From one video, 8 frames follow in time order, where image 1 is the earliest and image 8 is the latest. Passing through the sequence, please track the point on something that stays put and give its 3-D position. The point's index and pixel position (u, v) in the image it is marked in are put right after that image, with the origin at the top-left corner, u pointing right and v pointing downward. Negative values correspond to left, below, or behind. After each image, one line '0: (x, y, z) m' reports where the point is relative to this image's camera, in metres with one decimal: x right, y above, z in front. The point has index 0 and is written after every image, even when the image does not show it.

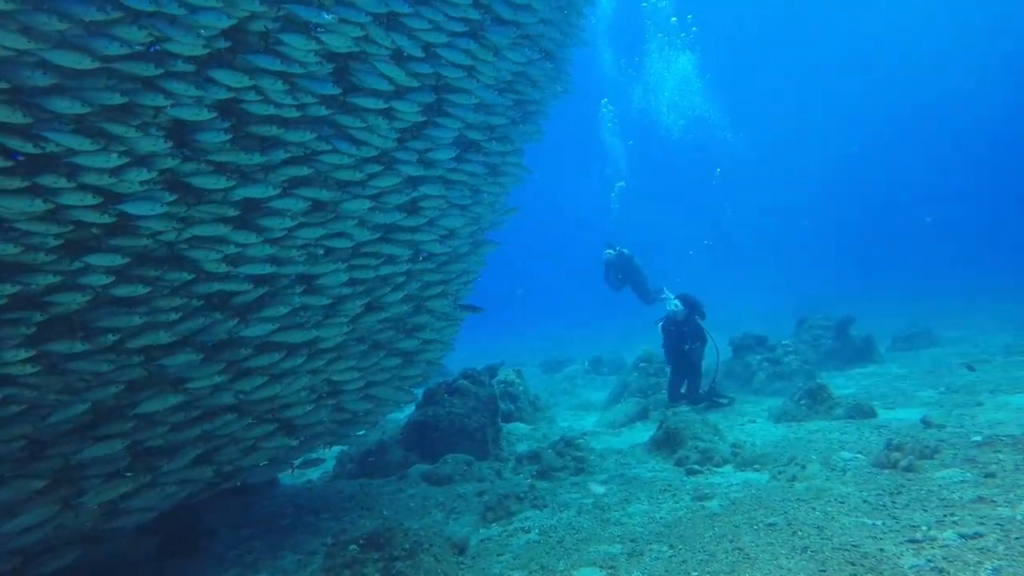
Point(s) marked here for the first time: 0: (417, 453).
0: (-1.4, -2.4, +8.4) m
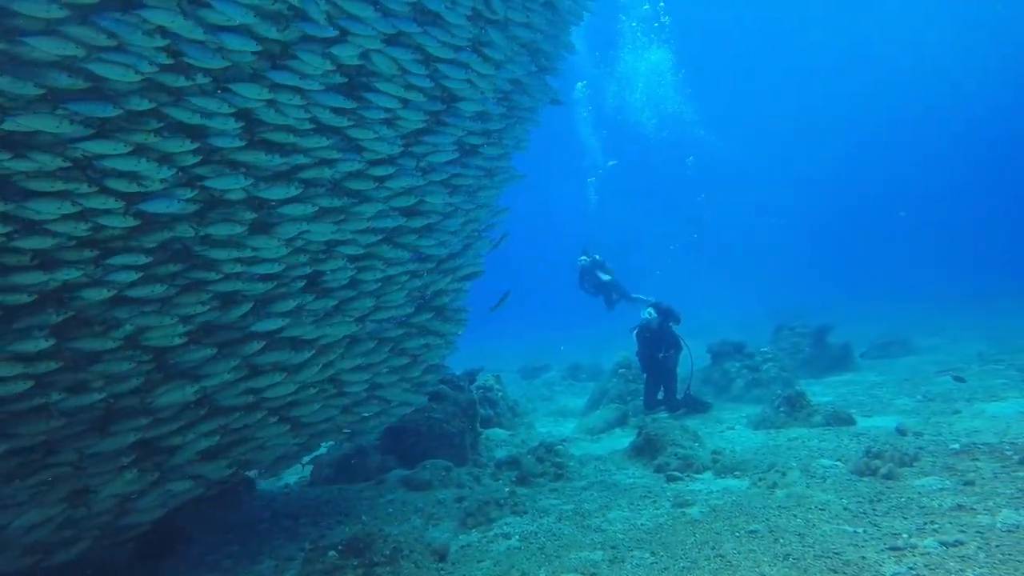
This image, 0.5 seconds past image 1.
0: (-1.7, -2.5, +8.3) m
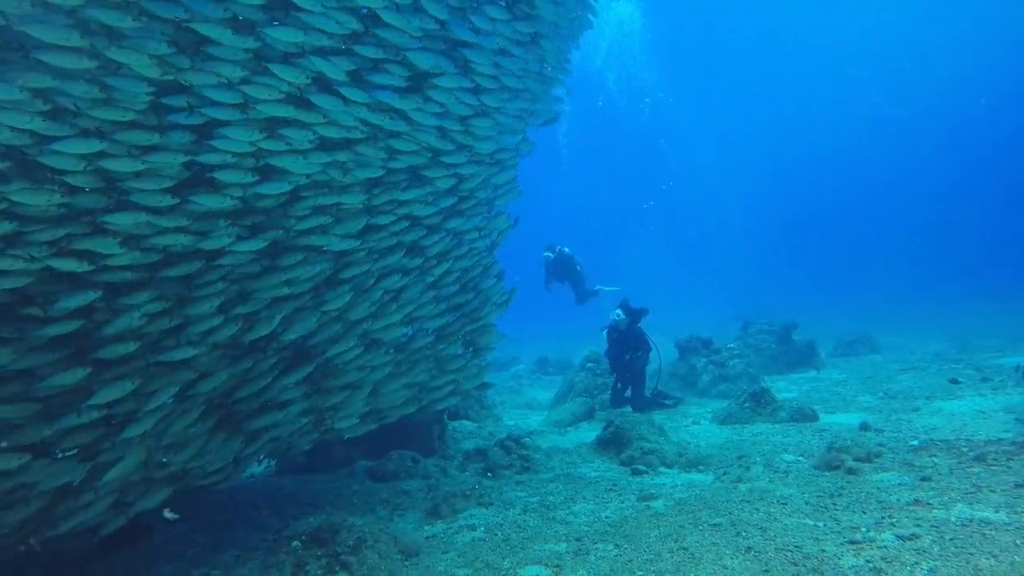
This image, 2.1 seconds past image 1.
0: (-2.1, -2.3, +8.2) m
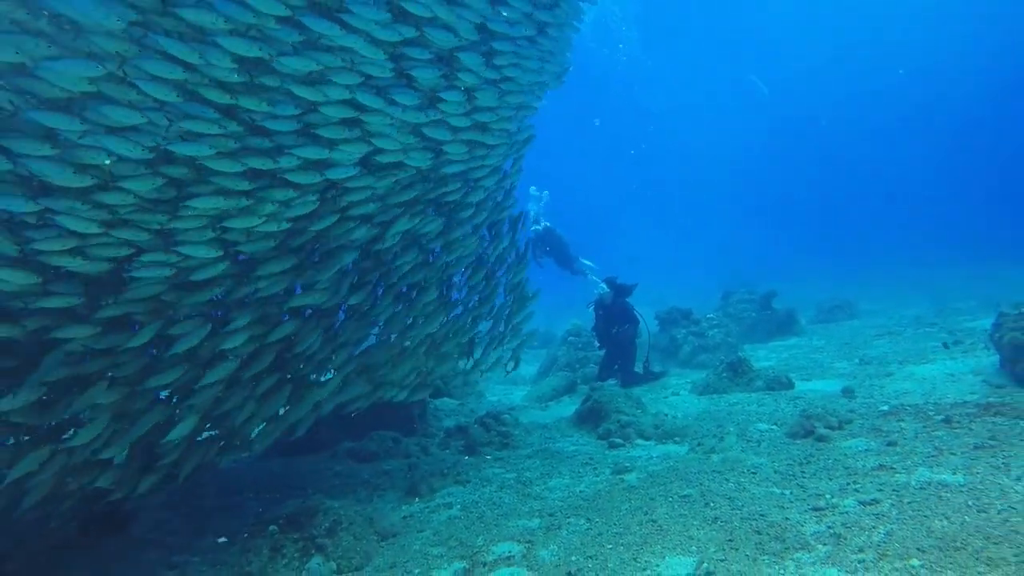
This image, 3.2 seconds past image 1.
0: (-2.4, -2.0, +8.2) m
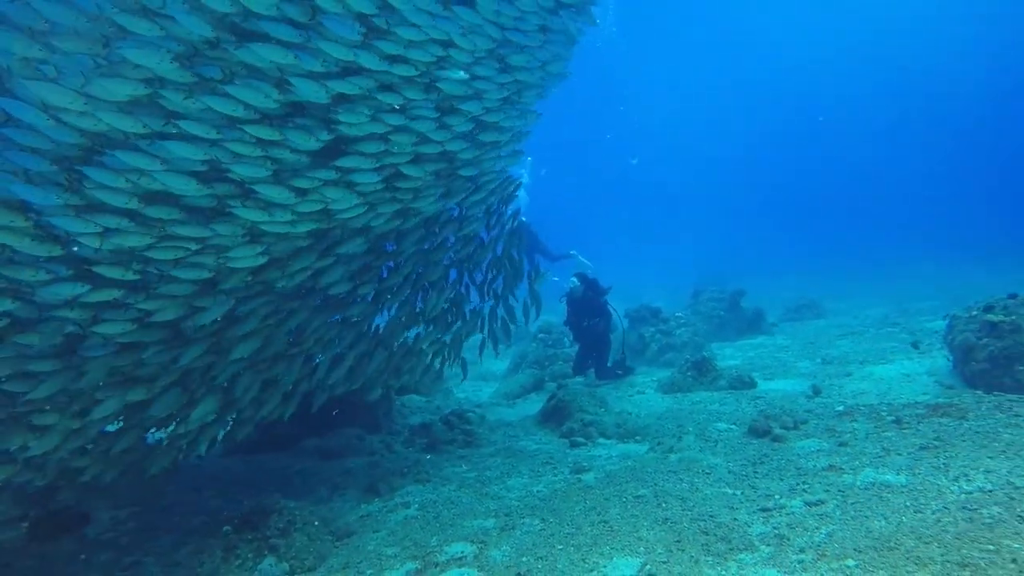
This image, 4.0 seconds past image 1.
0: (-2.9, -2.0, +8.1) m
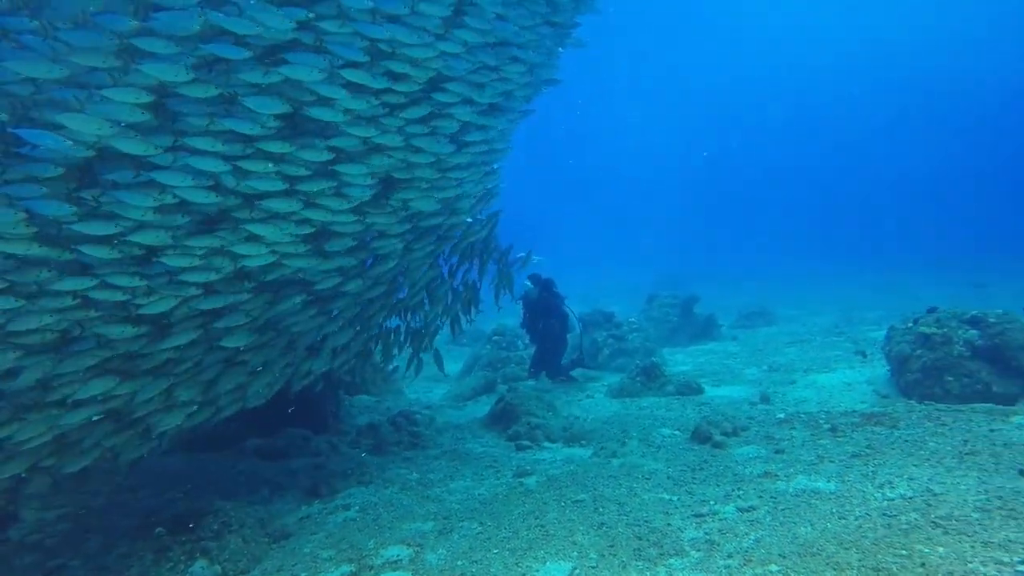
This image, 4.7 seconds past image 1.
0: (-2.9, -1.8, +7.8) m
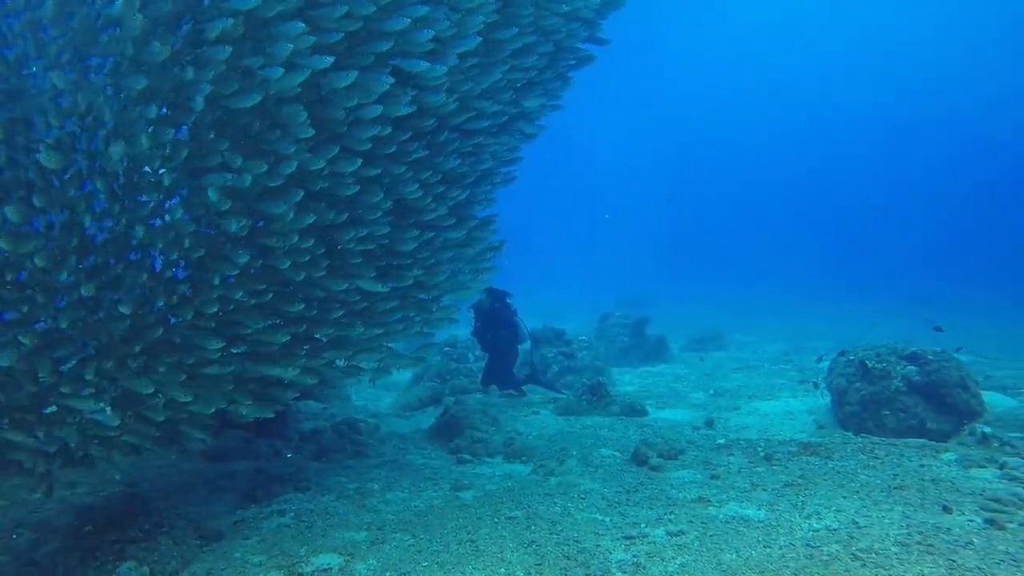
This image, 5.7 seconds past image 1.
0: (-3.7, -2.0, +8.2) m
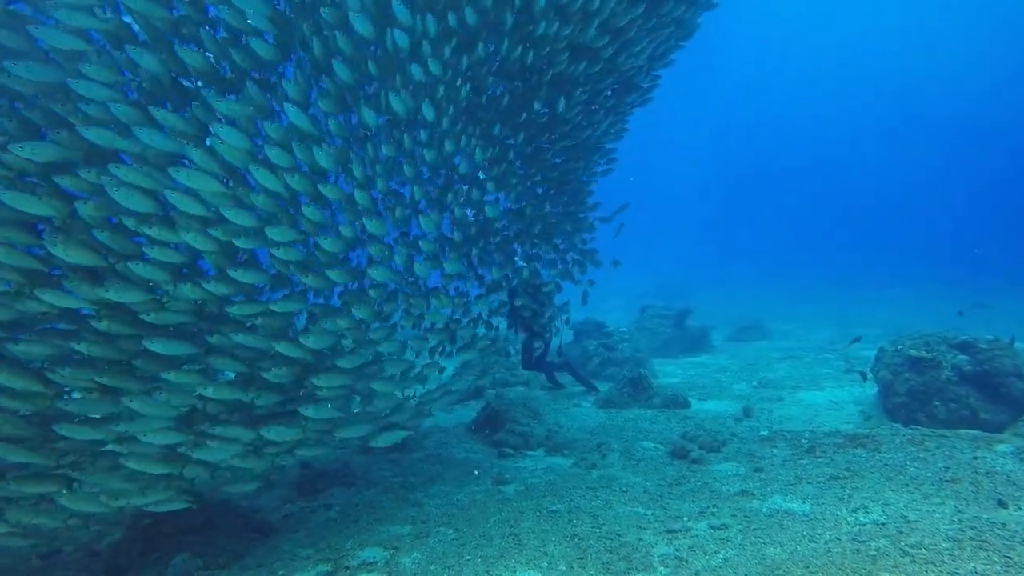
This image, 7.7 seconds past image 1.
0: (-3.1, -2.0, +8.2) m
